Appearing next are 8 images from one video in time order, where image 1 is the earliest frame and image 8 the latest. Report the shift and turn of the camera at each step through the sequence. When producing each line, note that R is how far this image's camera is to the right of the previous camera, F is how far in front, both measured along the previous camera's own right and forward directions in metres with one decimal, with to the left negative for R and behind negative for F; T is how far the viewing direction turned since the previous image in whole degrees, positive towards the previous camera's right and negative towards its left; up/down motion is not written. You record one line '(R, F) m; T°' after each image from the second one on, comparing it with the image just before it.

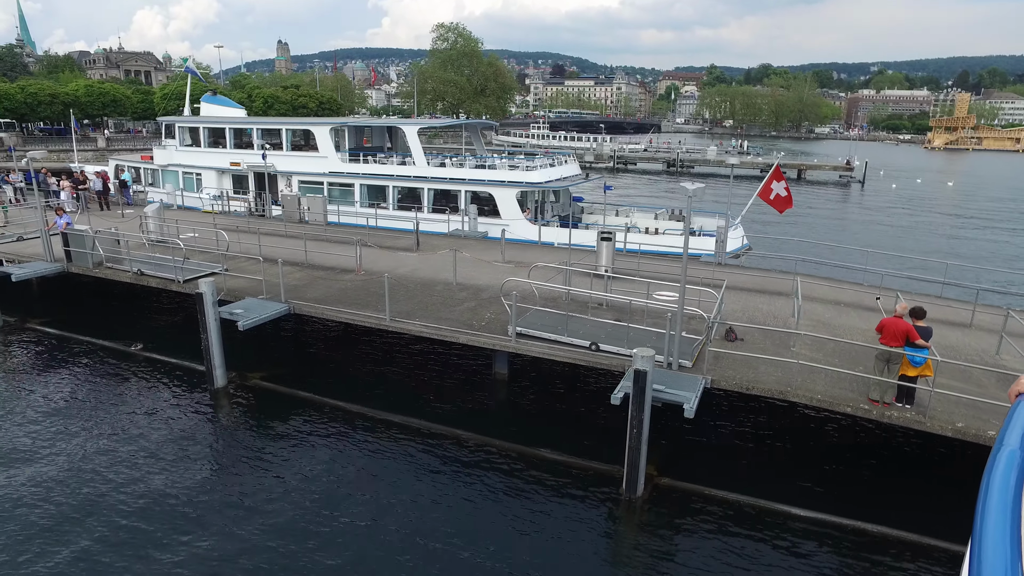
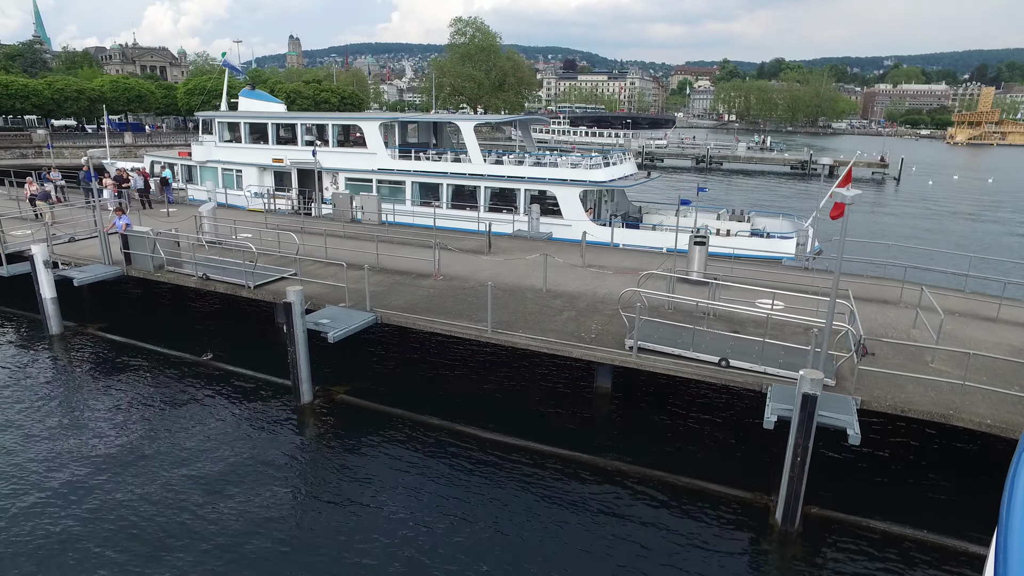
(-1.8, +0.9) m; -1°
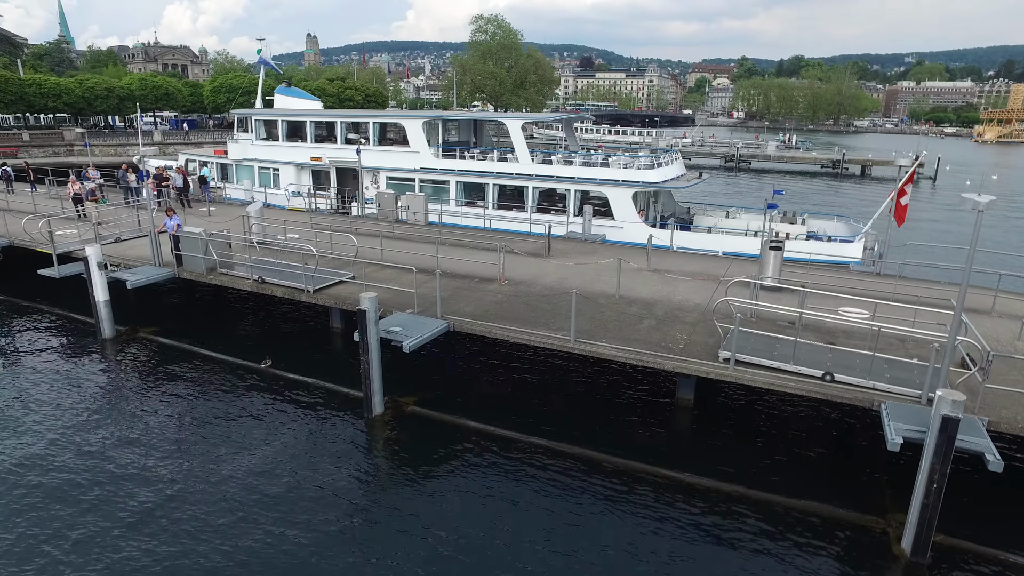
(-1.2, +0.6) m; -1°
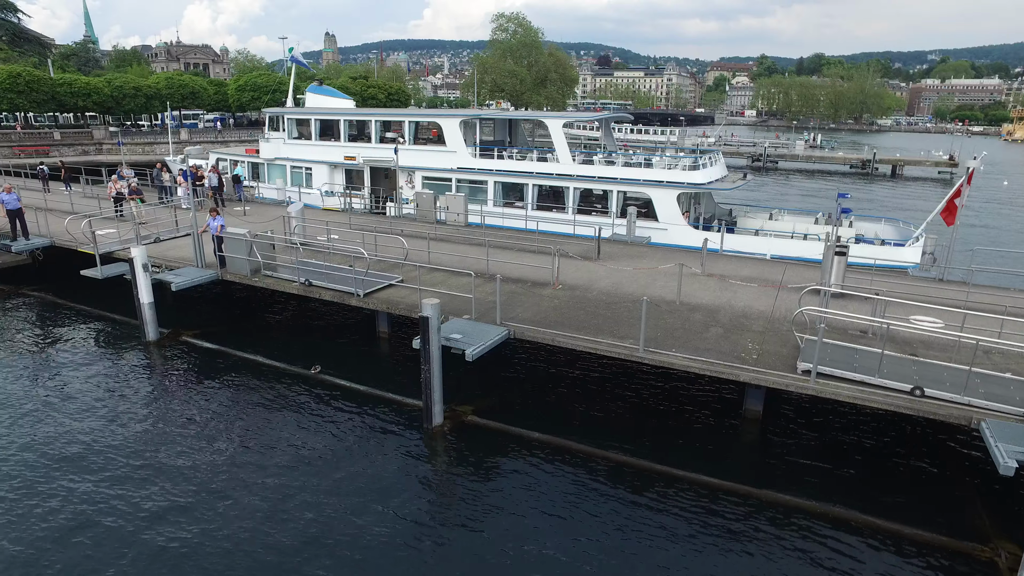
(-0.8, +0.4) m; -1°
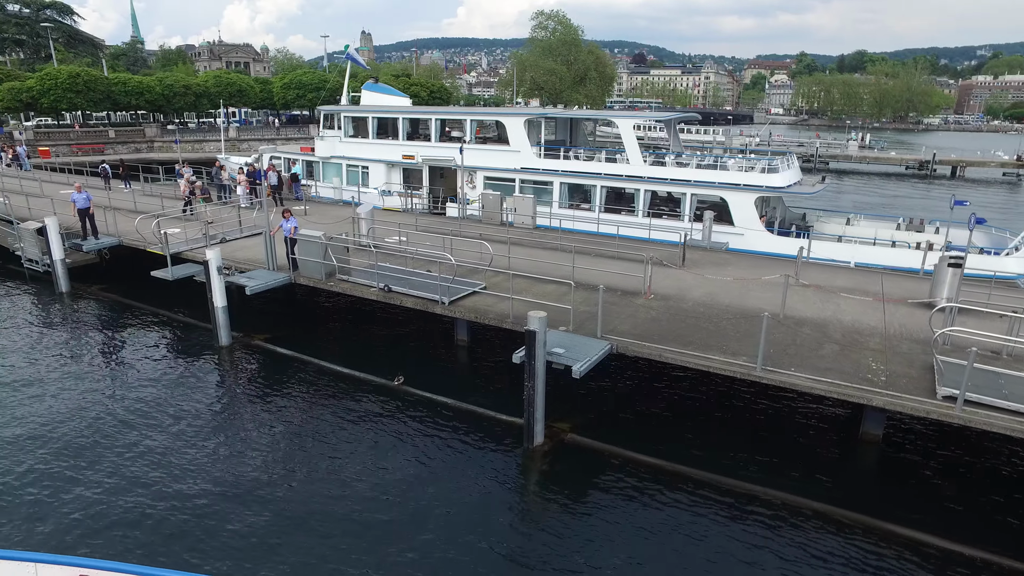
(-1.2, +0.6) m; -3°
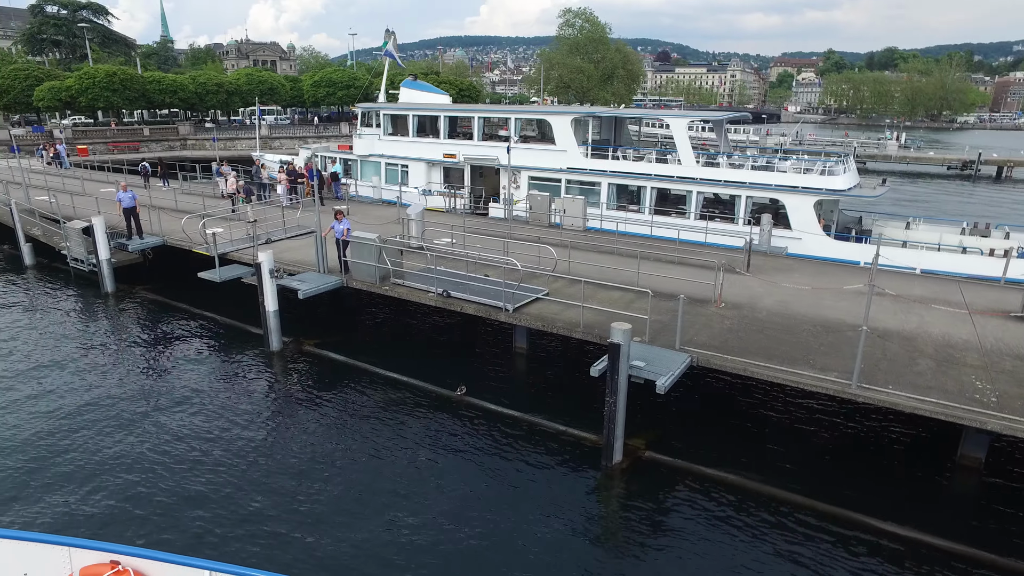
(-0.9, +0.5) m; -2°
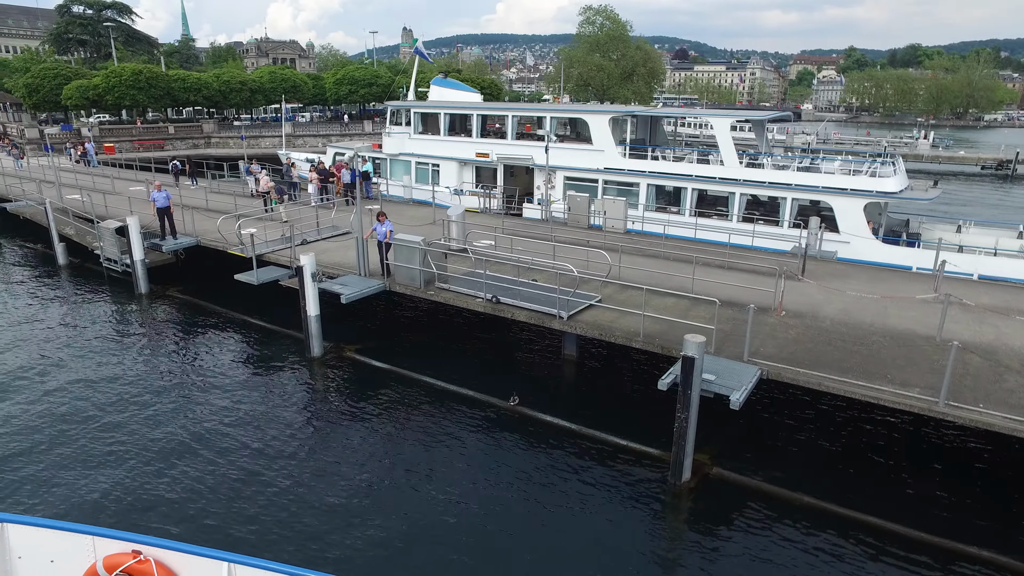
(-0.7, +0.4) m; -1°
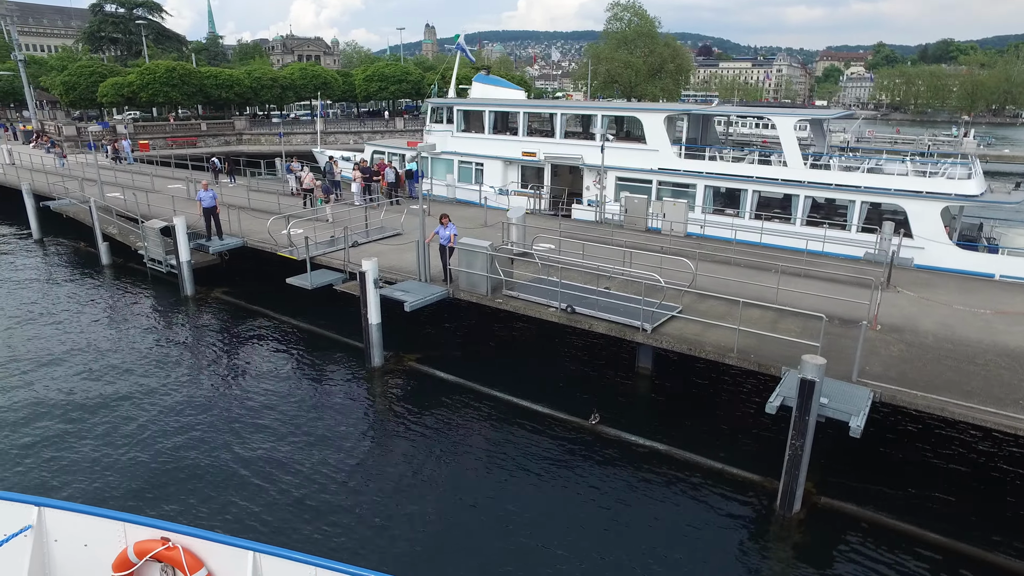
(-1.0, +0.6) m; -2°
